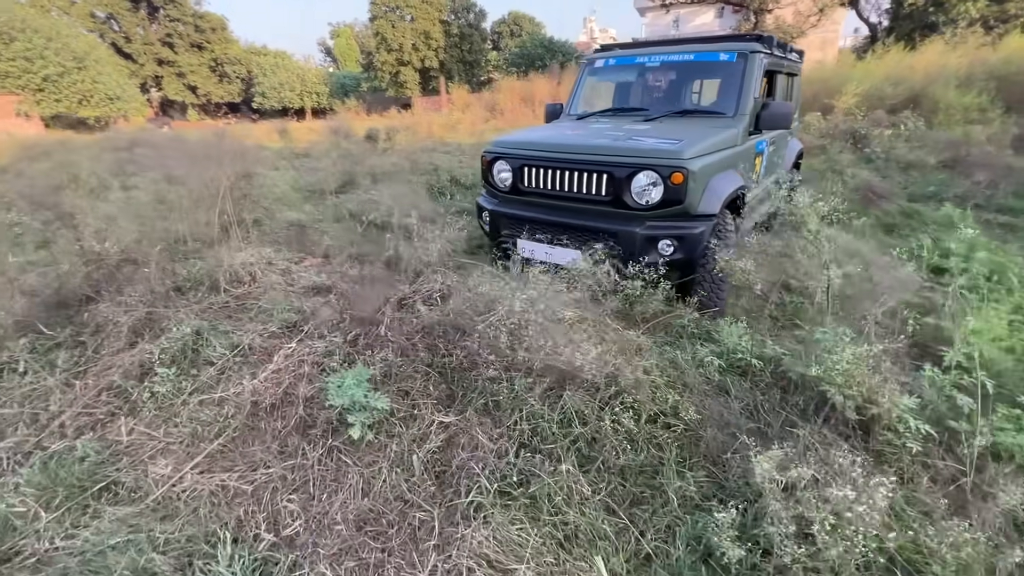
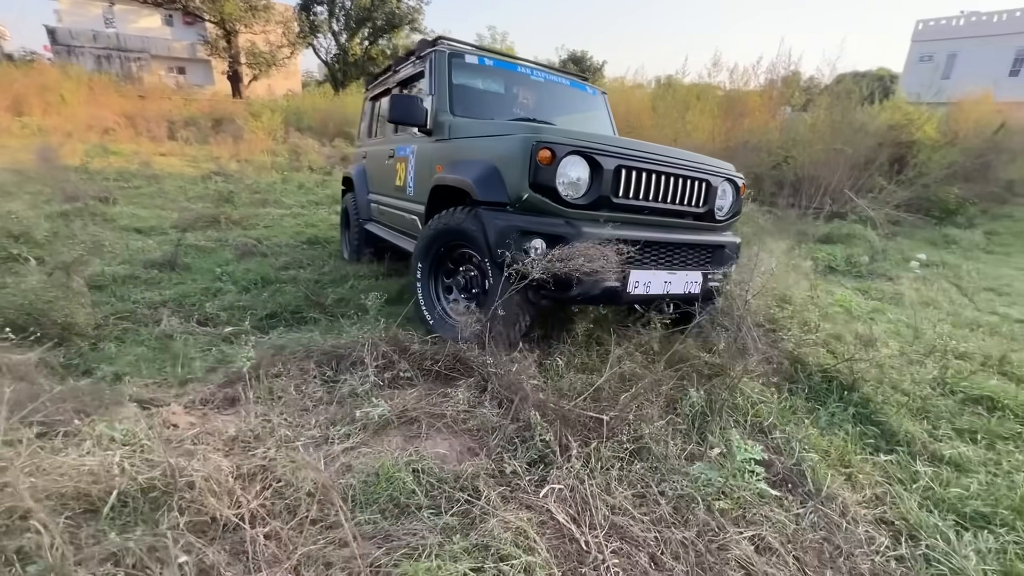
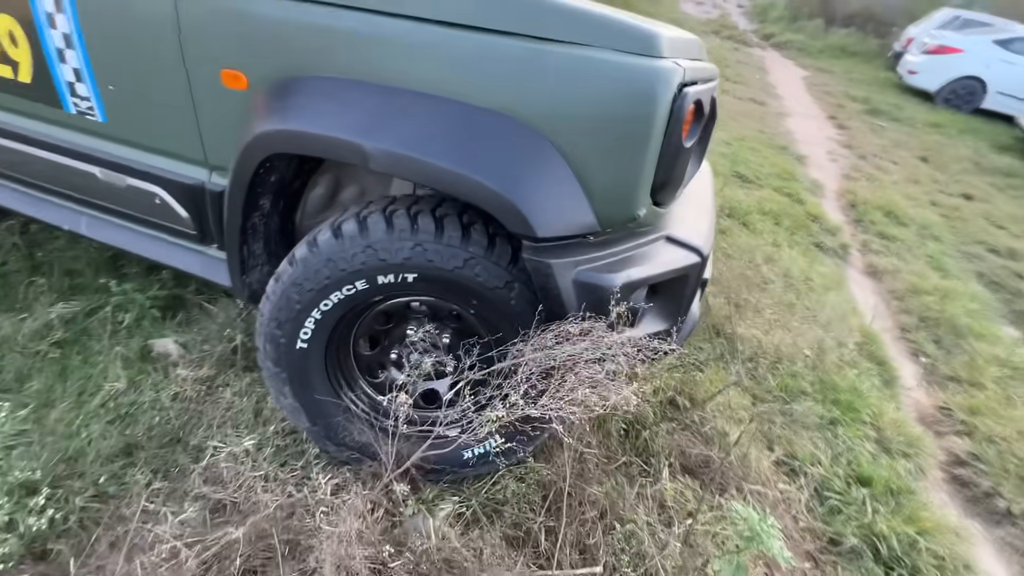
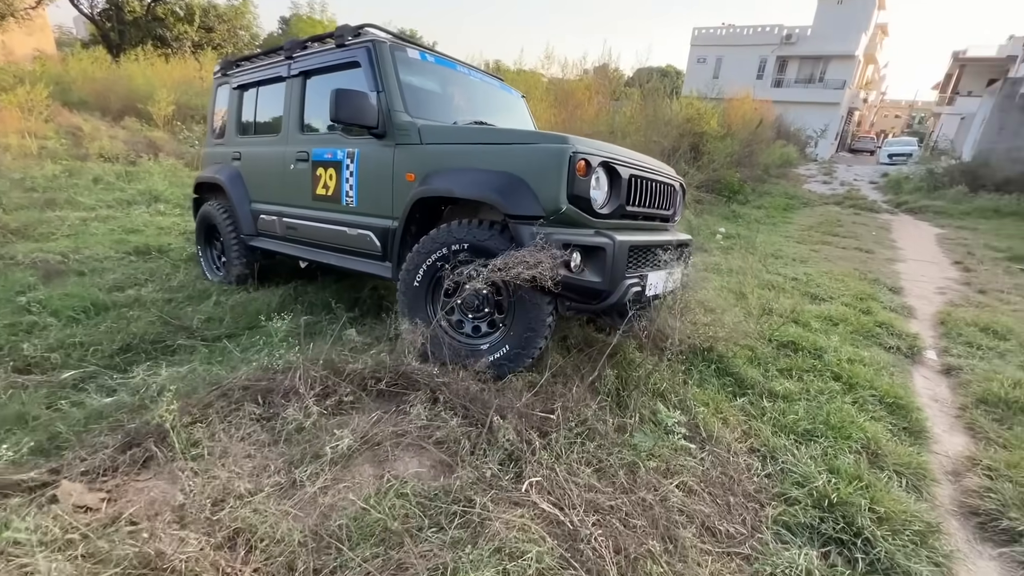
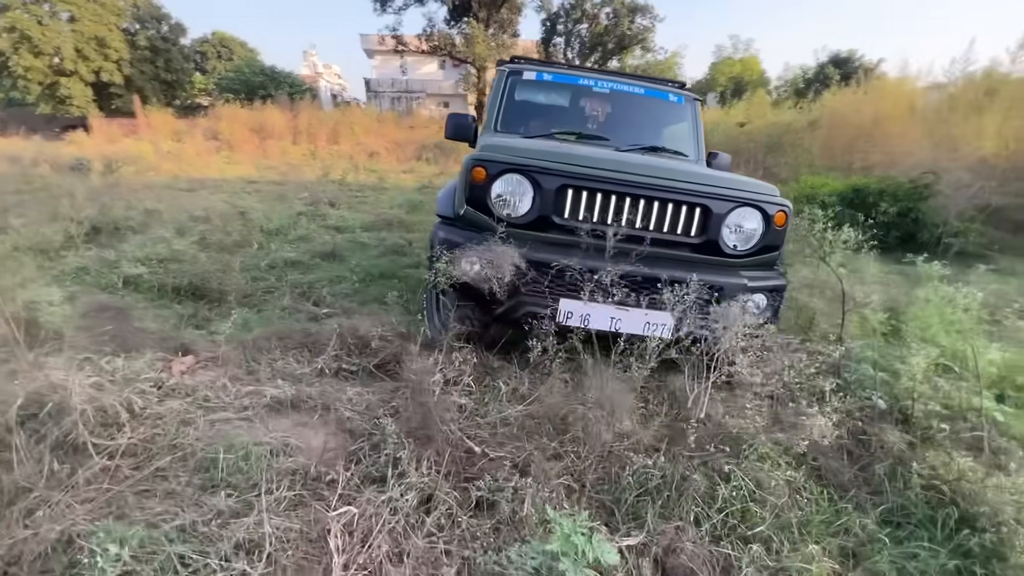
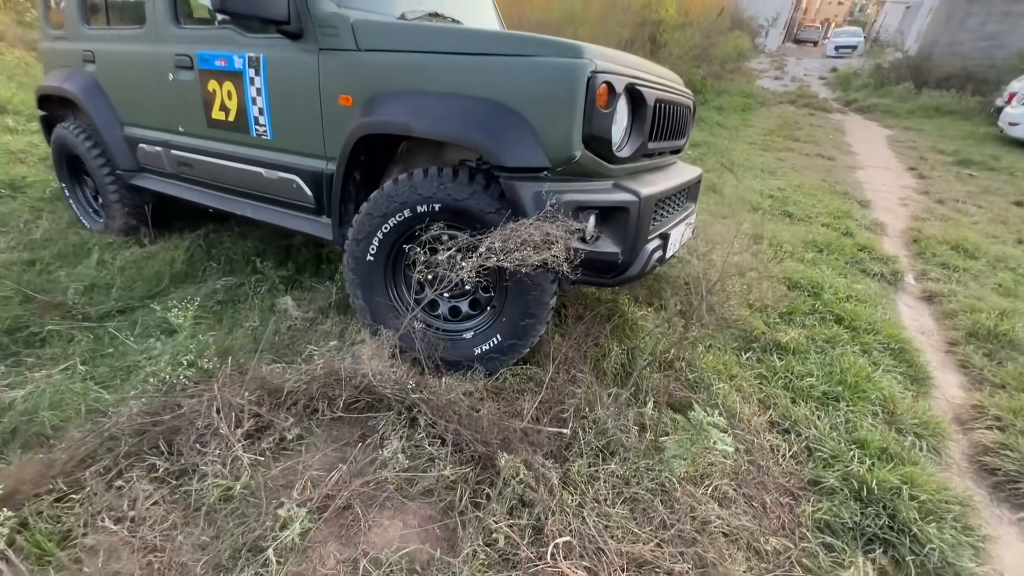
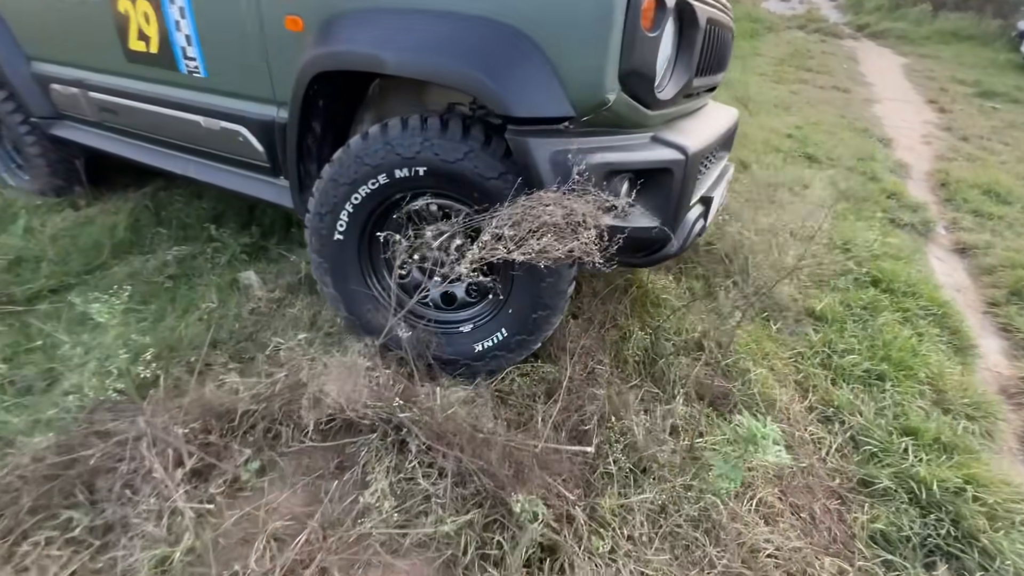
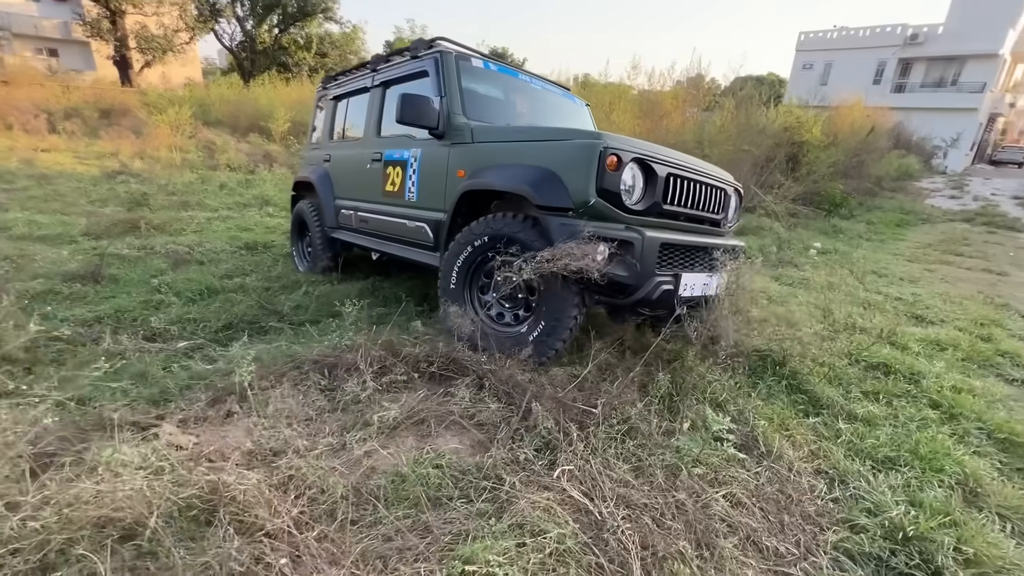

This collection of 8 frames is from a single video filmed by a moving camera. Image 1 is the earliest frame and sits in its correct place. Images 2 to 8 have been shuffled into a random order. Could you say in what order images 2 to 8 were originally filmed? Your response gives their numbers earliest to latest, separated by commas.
5, 2, 8, 4, 6, 7, 3
